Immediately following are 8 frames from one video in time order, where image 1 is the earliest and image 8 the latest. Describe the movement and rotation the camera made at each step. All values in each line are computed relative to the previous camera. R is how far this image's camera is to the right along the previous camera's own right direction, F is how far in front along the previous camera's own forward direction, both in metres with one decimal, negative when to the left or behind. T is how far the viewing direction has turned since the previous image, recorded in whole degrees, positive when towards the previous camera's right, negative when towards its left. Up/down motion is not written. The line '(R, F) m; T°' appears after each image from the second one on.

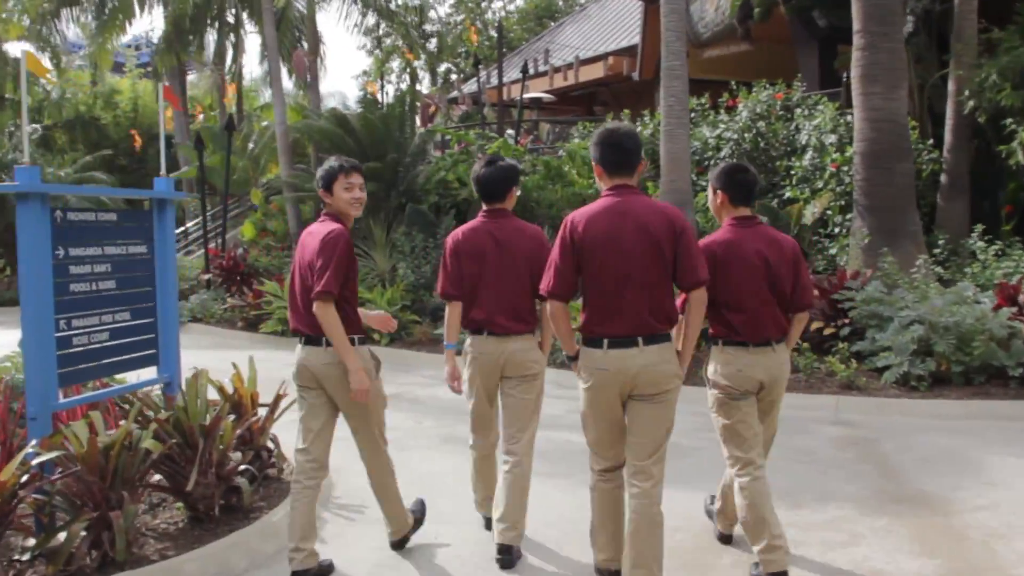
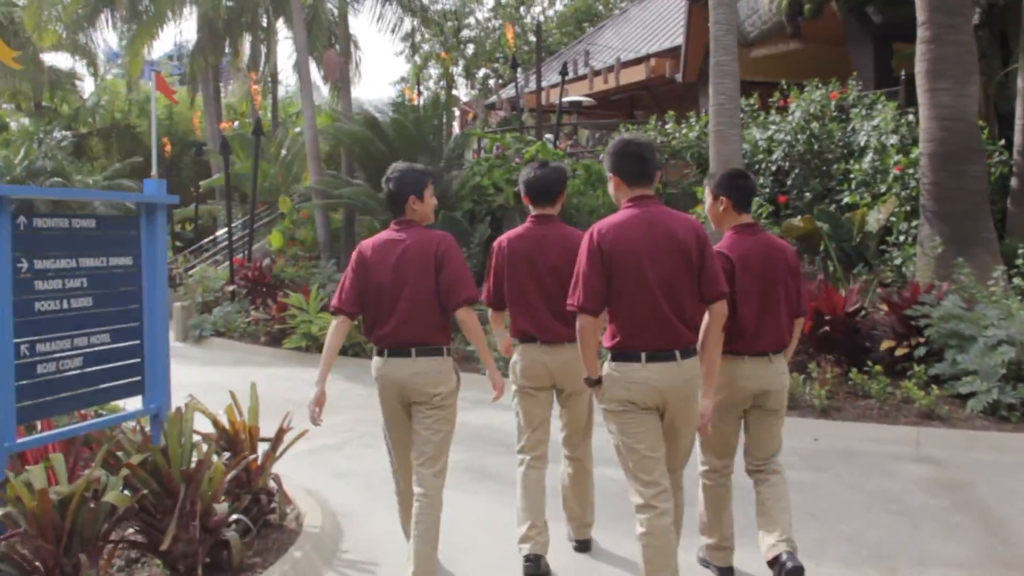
(0.0, +0.7) m; -3°
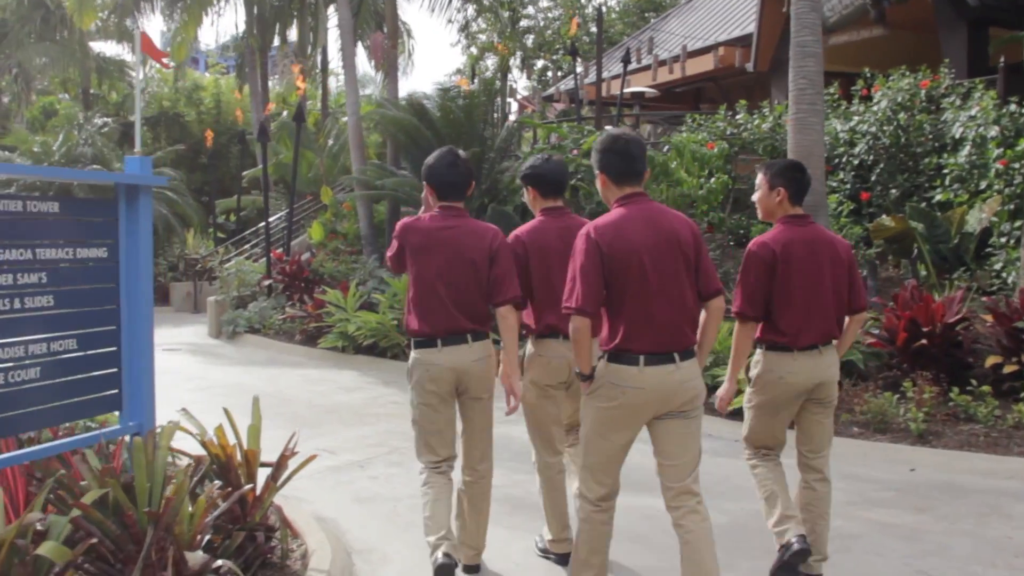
(0.0, +0.9) m; -5°
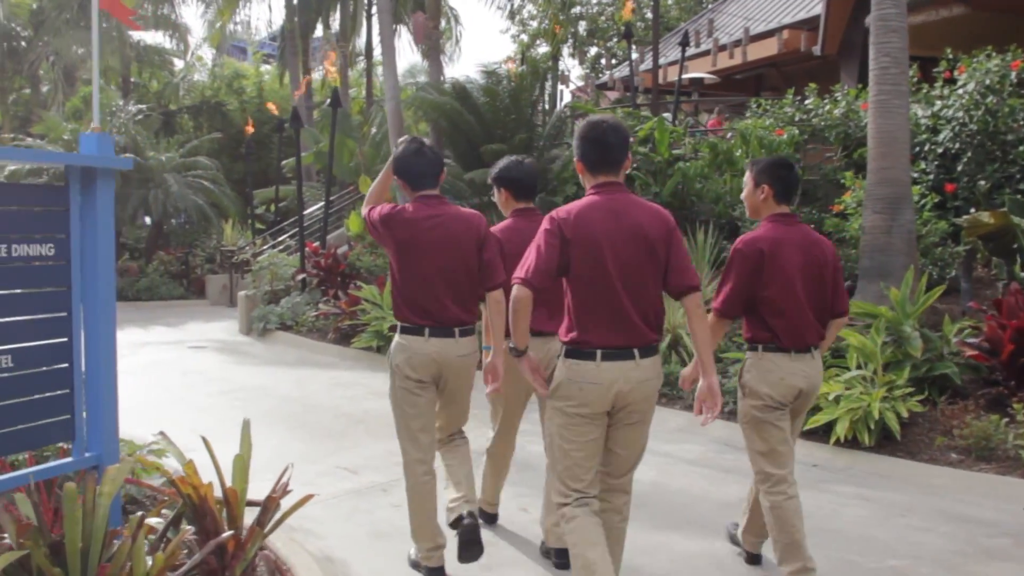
(0.0, +0.8) m; -4°
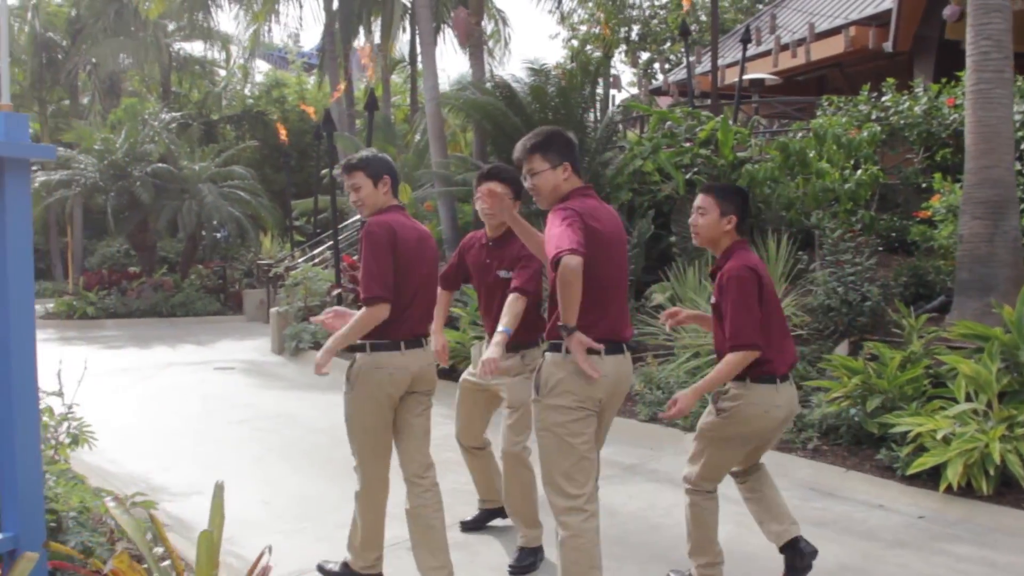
(0.0, +0.8) m; -4°
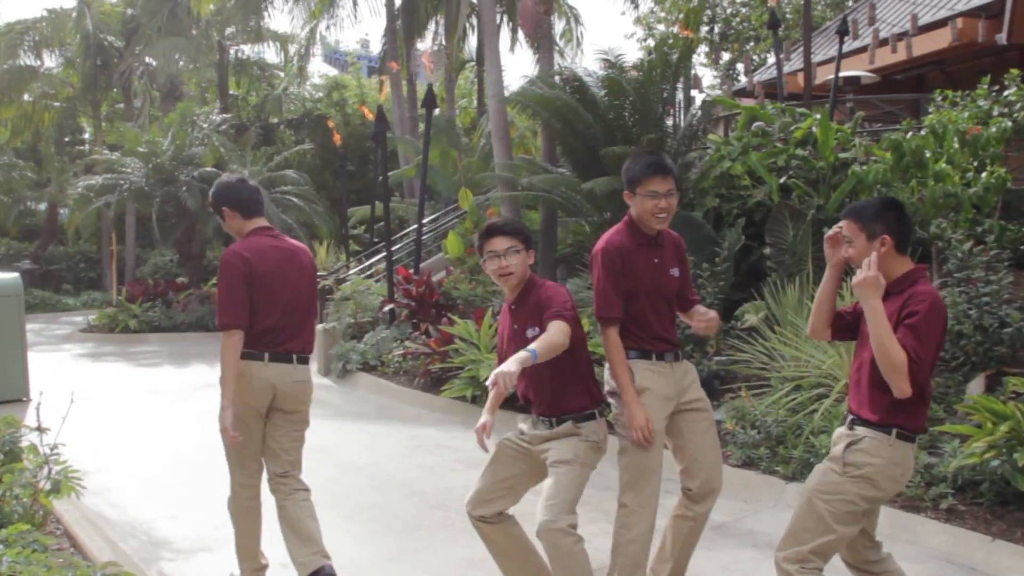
(0.0, +1.0) m; -5°
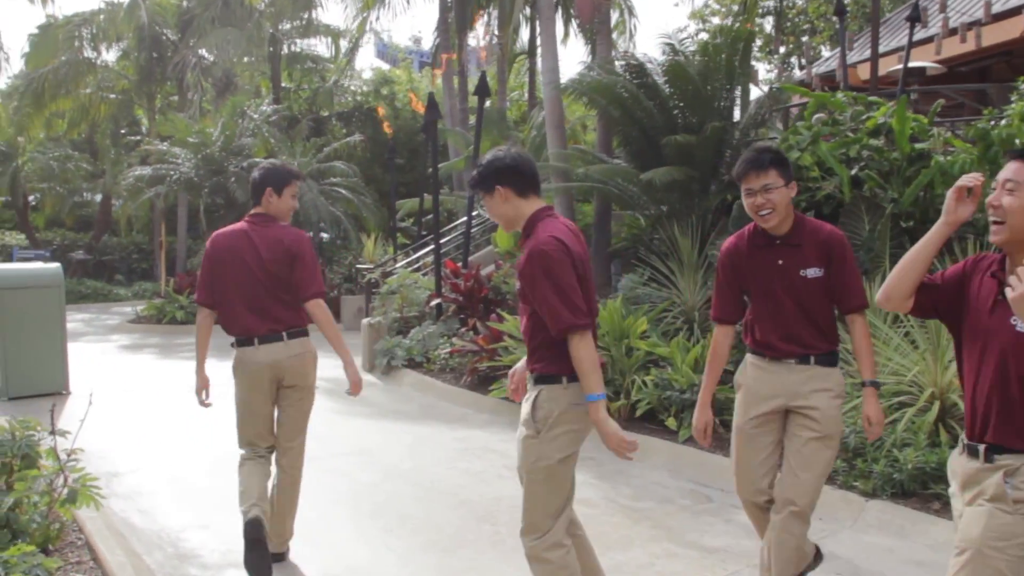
(0.0, +0.4) m; -4°
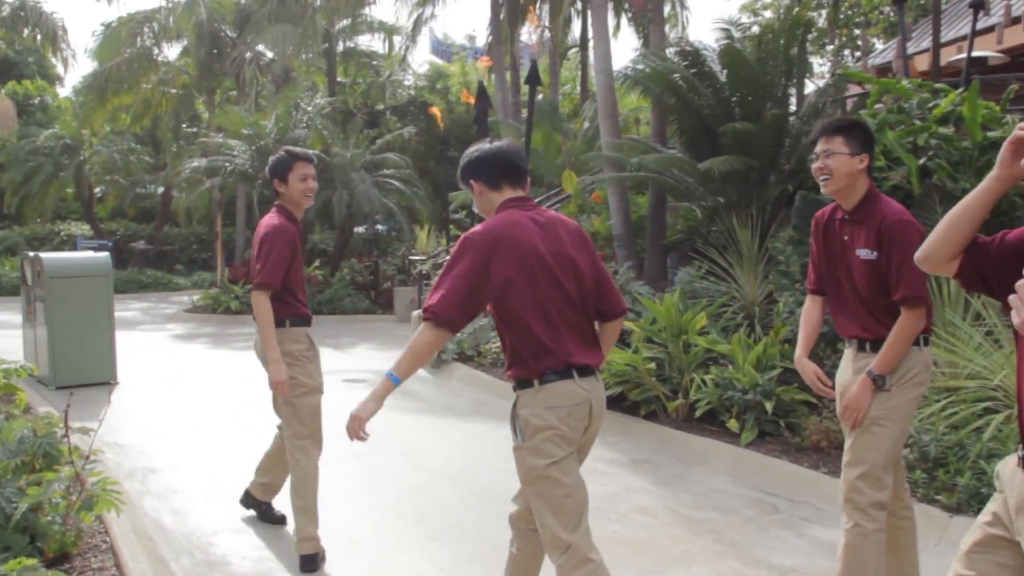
(0.0, +0.2) m; -4°
